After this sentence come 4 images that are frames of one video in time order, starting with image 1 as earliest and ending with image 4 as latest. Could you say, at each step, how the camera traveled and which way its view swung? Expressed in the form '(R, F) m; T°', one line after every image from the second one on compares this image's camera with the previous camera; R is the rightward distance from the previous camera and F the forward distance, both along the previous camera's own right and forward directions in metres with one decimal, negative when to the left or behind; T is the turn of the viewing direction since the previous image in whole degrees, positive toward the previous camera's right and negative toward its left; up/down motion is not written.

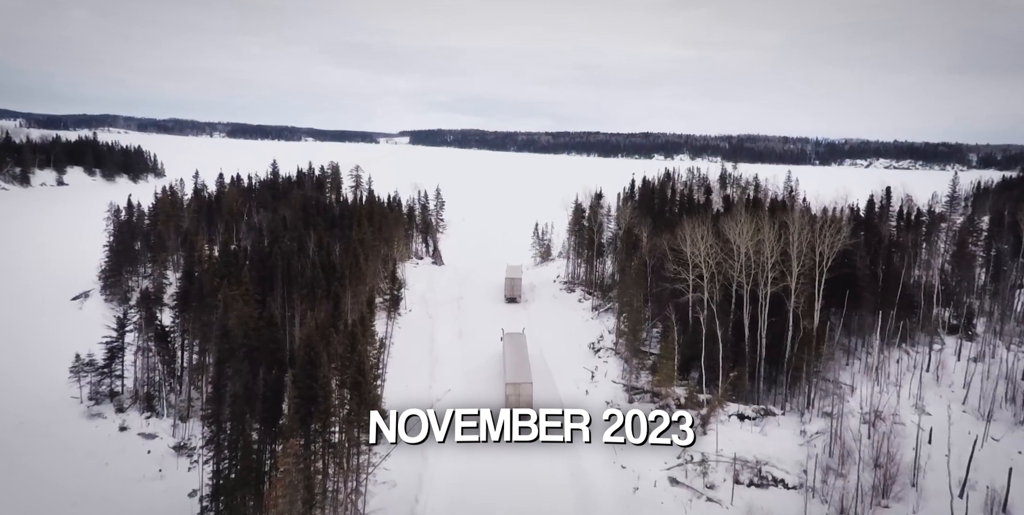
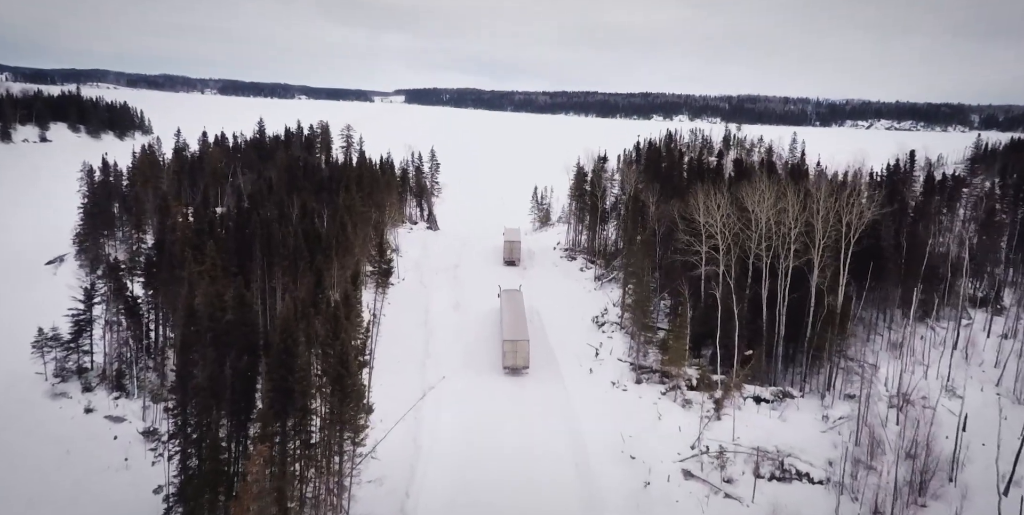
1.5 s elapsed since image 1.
(-0.2, +3.3) m; 0°
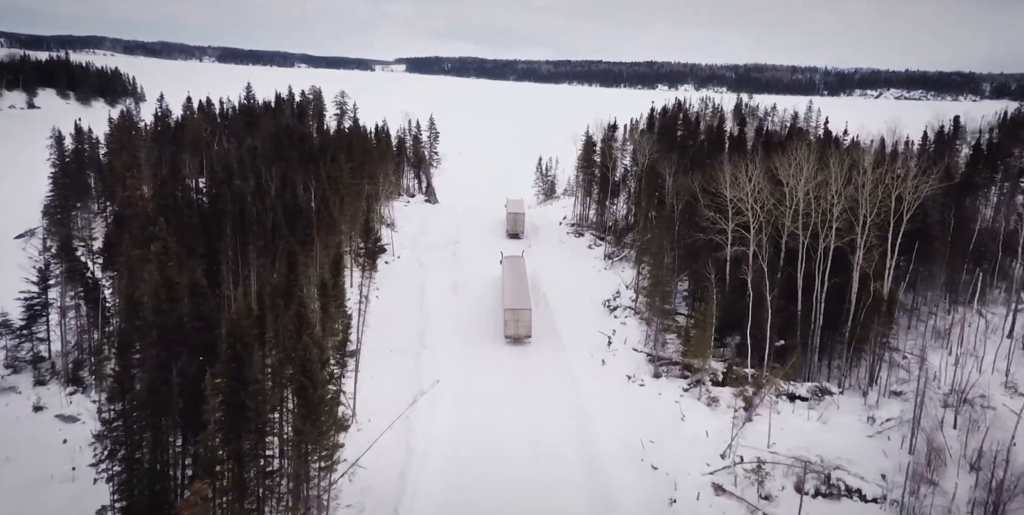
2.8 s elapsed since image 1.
(-0.1, +4.2) m; 0°
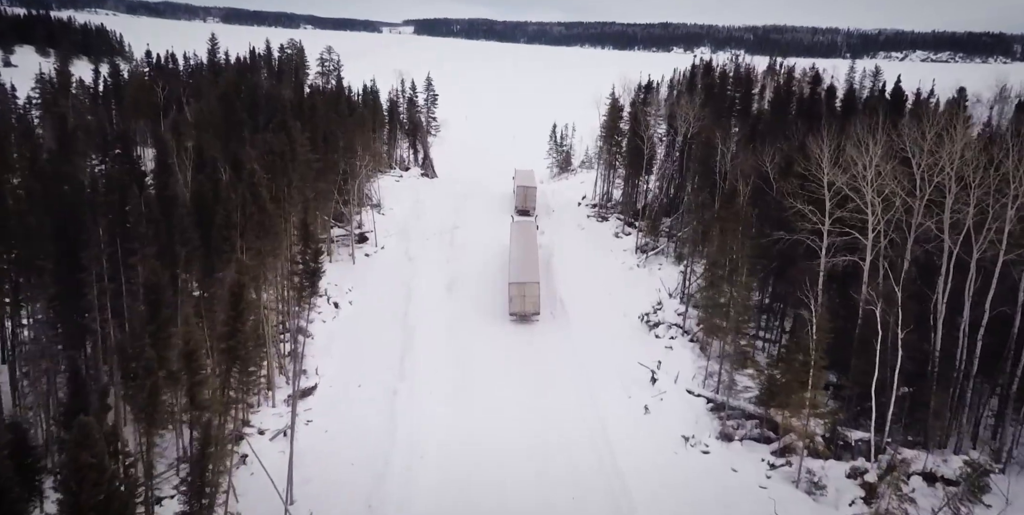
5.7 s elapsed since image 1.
(0.0, +10.2) m; -1°
